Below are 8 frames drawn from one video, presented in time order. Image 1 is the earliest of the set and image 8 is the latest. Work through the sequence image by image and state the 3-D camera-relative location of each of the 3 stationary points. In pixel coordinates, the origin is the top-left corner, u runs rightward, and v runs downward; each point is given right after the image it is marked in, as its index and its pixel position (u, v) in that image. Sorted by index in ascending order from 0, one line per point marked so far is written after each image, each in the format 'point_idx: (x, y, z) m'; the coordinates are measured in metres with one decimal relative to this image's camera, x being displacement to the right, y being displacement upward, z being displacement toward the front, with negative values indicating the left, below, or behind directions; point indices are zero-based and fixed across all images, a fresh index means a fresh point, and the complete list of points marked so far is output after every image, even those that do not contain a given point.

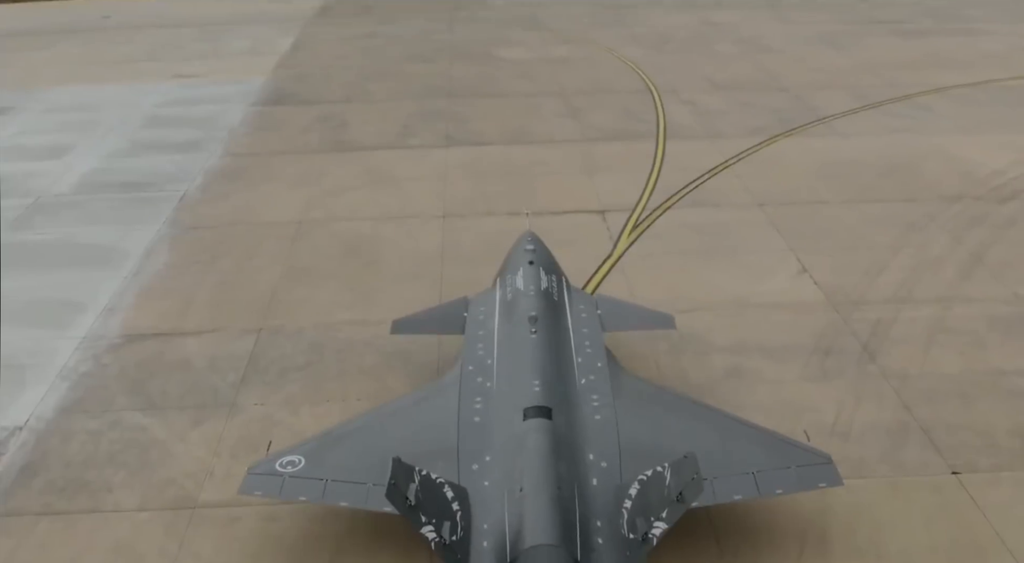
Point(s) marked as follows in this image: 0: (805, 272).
0: (+5.4, +0.2, +14.2) m
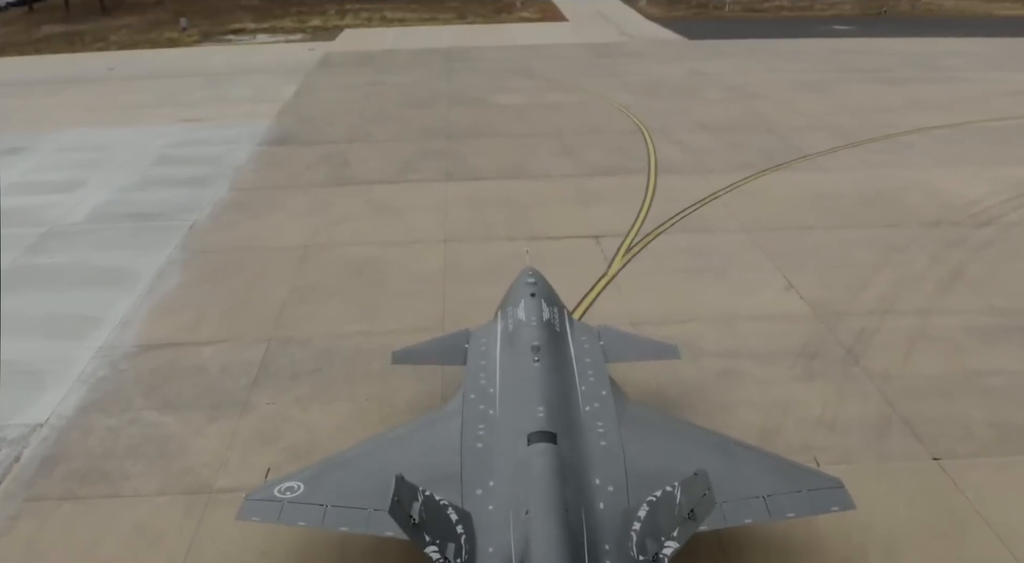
0: (+5.4, -0.1, +14.8) m
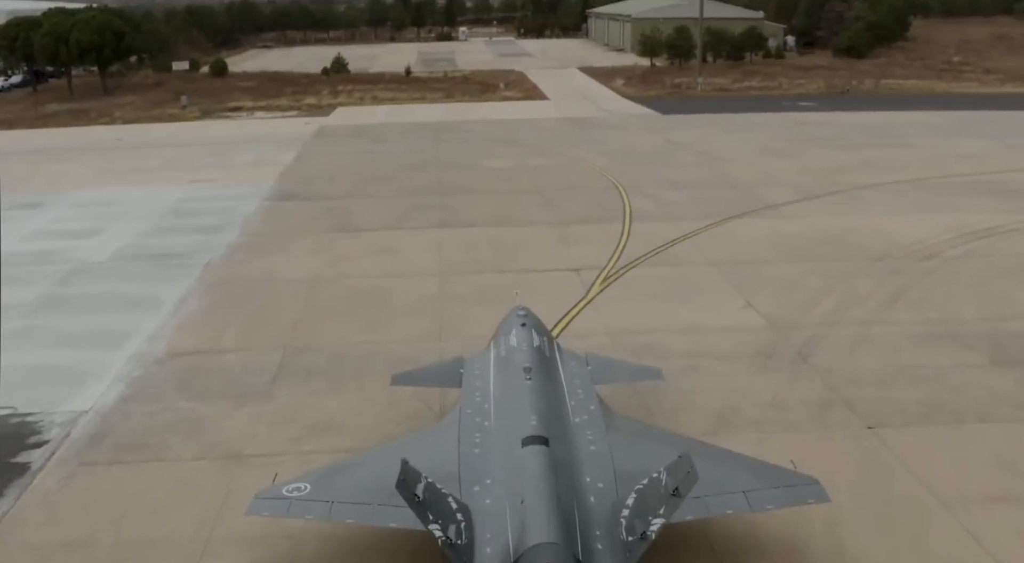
0: (+5.1, -0.5, +16.6) m
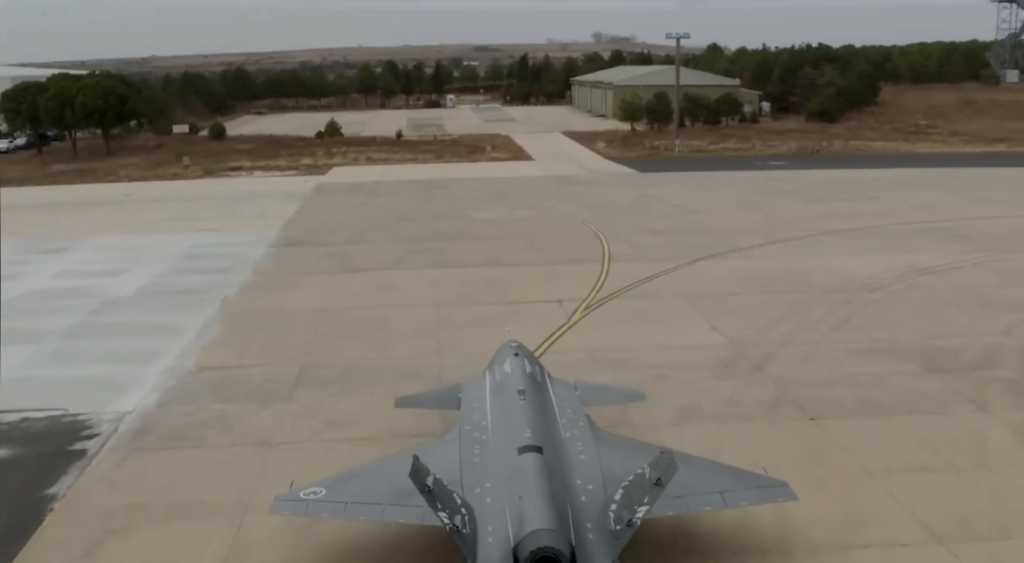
0: (+4.9, -1.1, +18.5) m
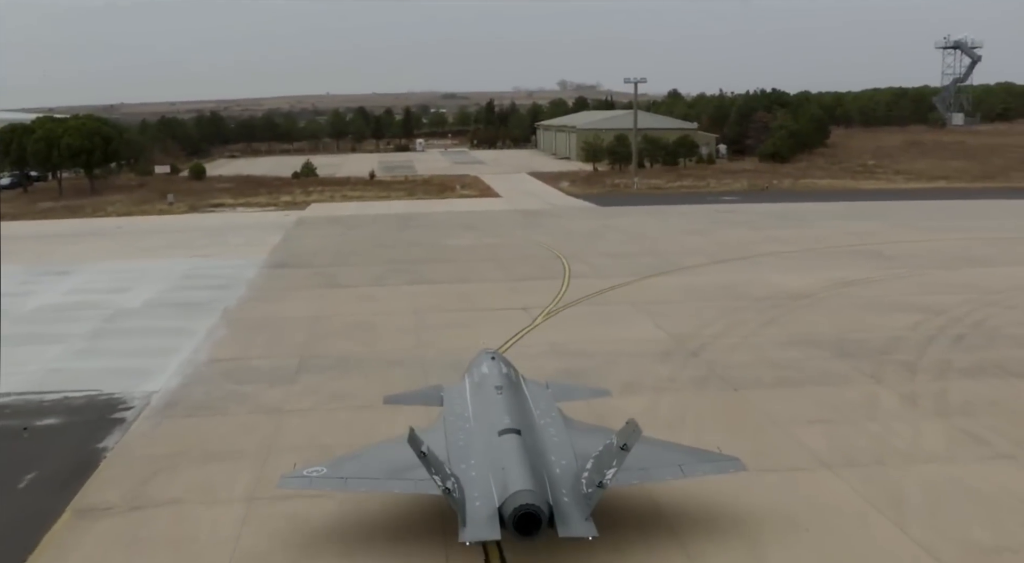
0: (+4.1, -1.3, +21.3) m
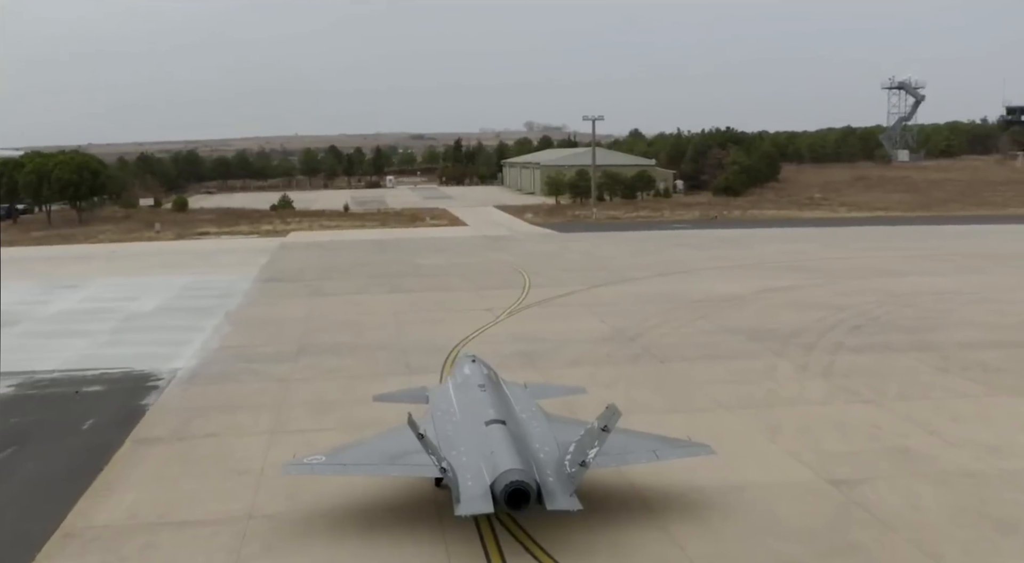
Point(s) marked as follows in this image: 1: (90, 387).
0: (+3.0, -1.3, +24.9) m
1: (-9.6, -2.4, +17.6) m
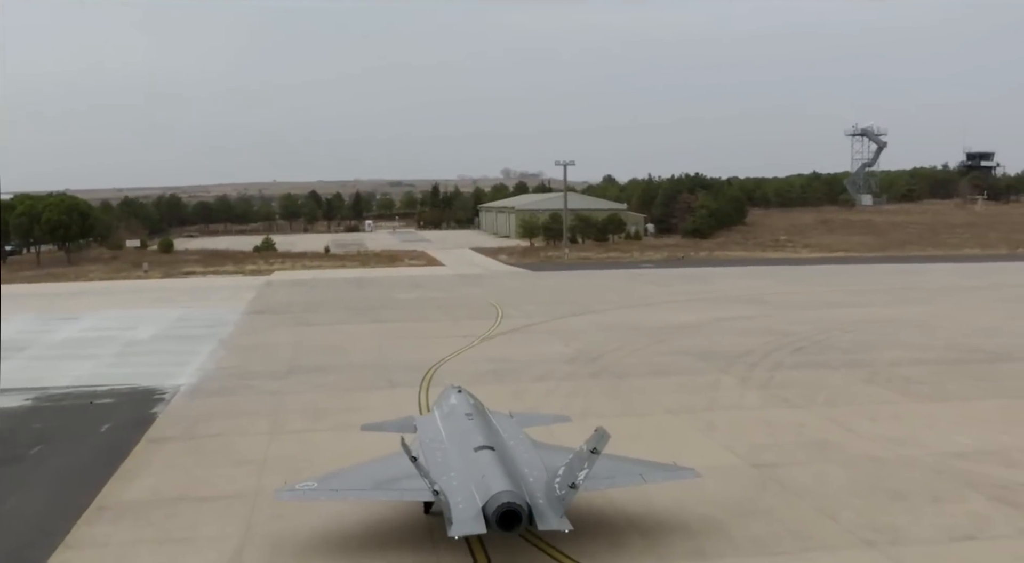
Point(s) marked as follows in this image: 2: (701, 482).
0: (+2.0, -2.2, +27.2) m
1: (-10.4, -3.0, +19.5) m
2: (+3.7, -4.0, +15.2) m
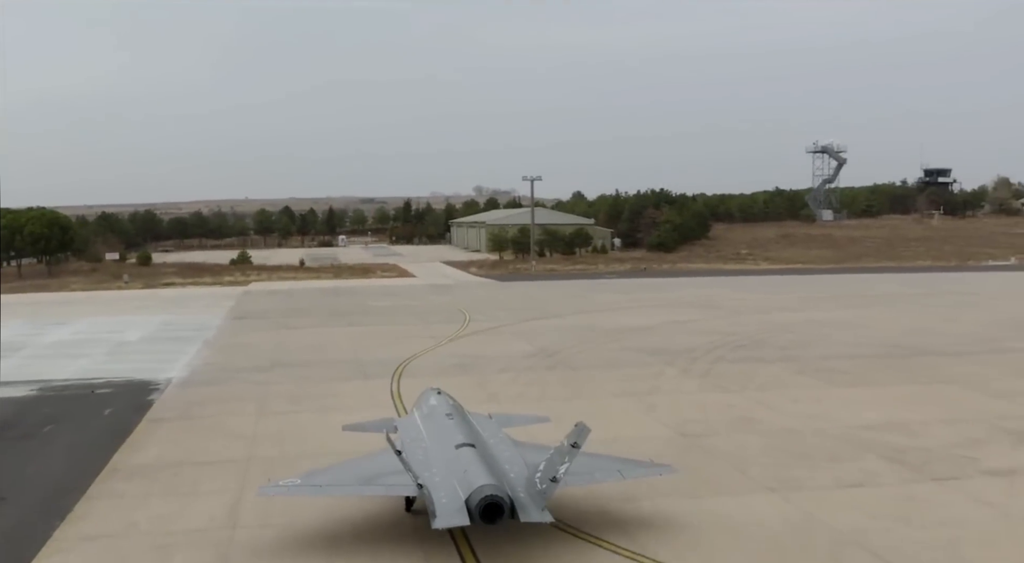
0: (+0.7, -2.4, +29.5) m
1: (-11.4, -3.0, +21.4) m
2: (+2.9, -3.8, +17.5) m
